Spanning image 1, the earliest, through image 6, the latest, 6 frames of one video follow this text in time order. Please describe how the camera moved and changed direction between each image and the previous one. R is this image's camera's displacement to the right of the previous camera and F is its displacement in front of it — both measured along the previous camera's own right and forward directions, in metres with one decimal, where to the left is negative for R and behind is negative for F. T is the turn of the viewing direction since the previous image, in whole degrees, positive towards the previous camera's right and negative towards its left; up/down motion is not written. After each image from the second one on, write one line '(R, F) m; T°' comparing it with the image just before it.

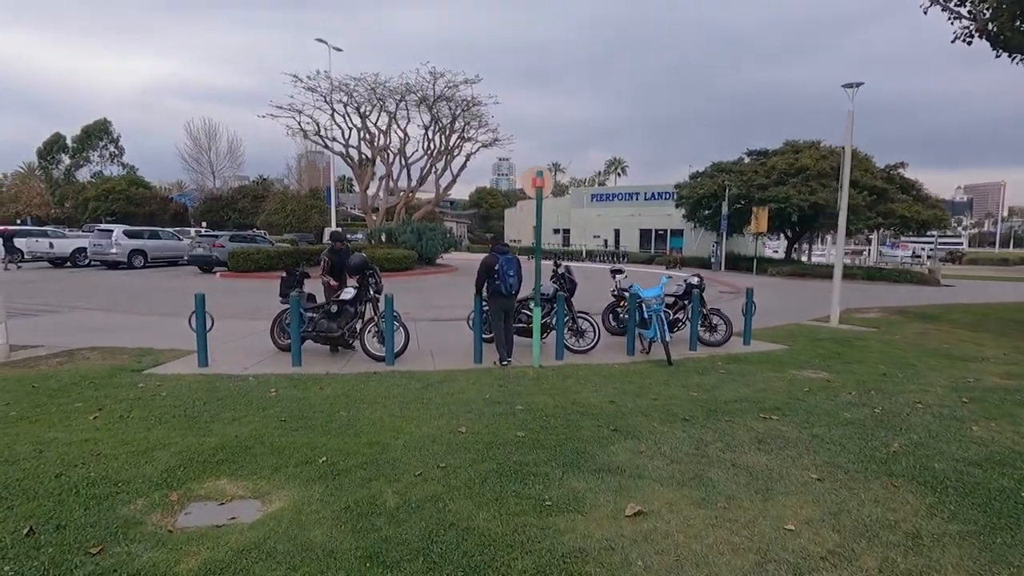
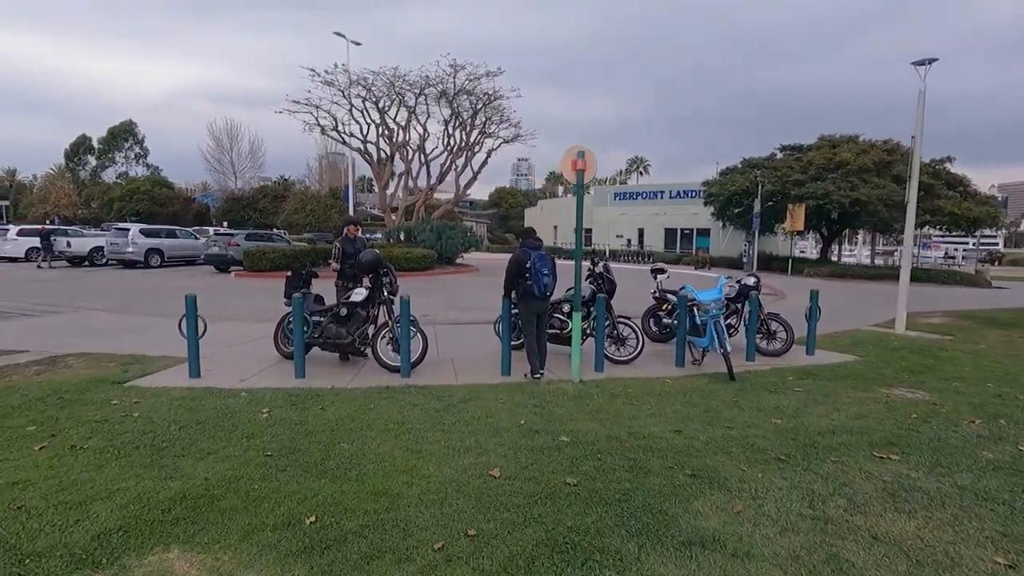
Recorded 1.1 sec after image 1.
(-0.2, +1.0) m; -2°
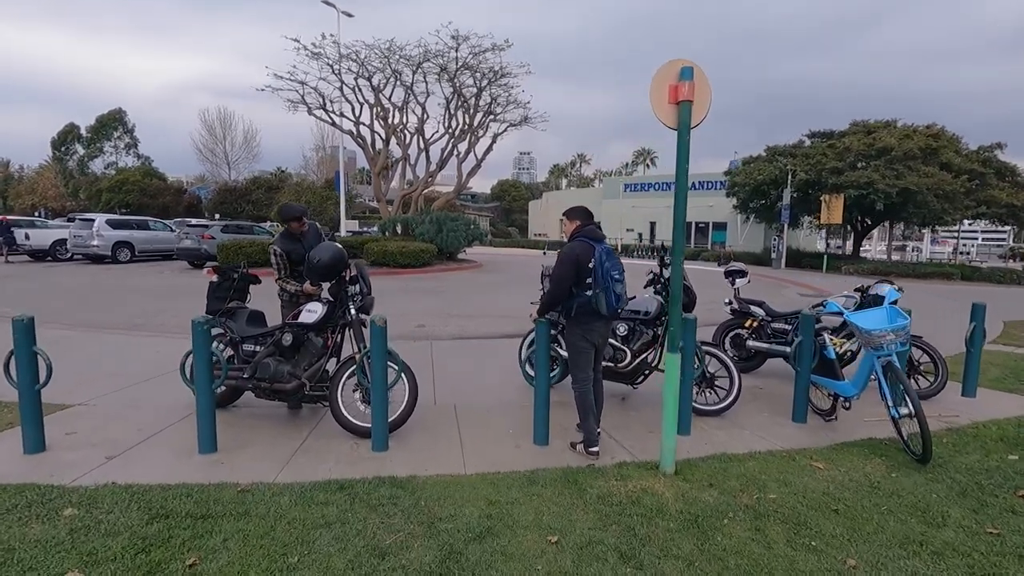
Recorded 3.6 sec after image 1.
(-0.3, +2.6) m; 0°
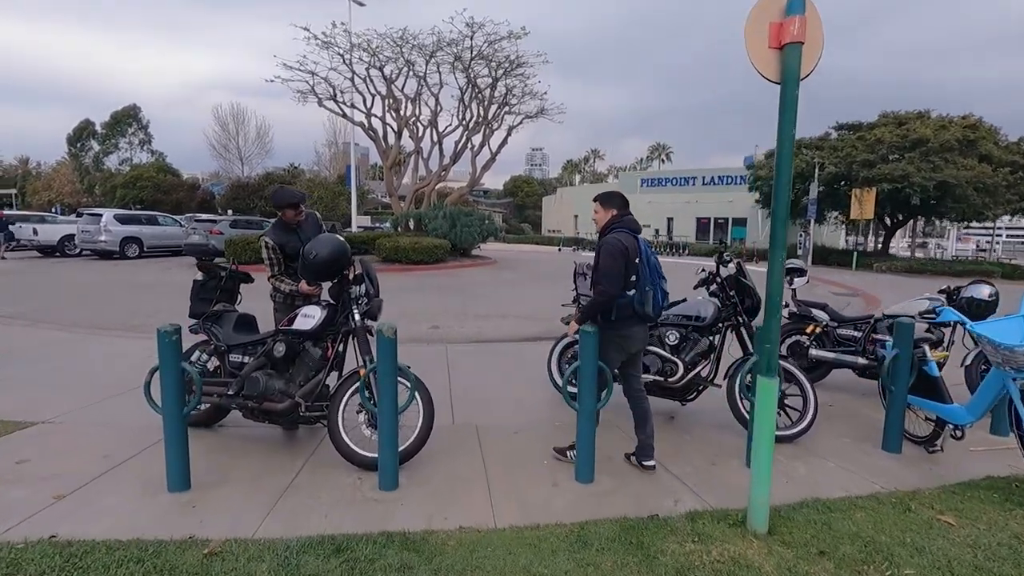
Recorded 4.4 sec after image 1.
(-0.2, +0.8) m; -1°
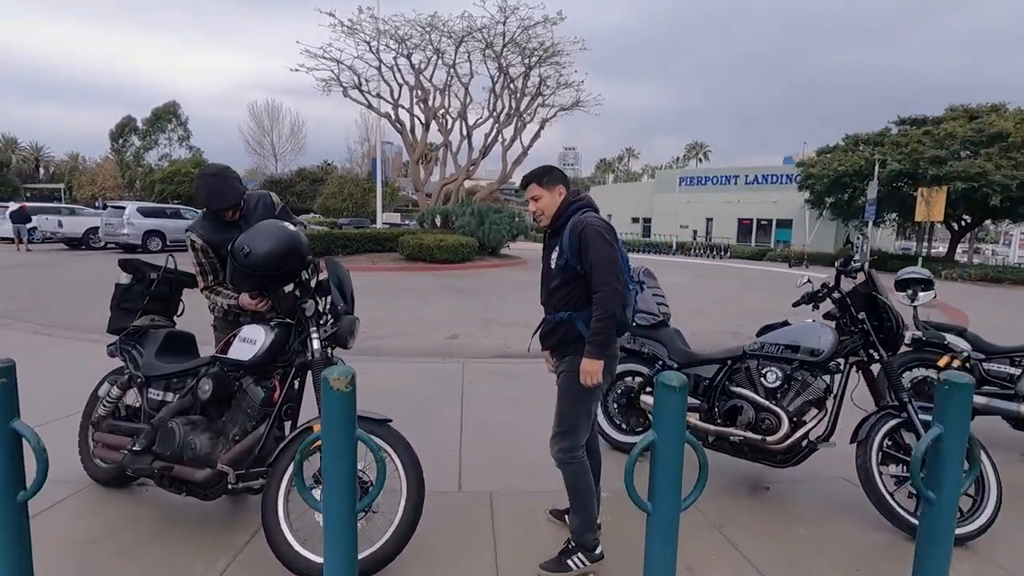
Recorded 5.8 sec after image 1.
(0.0, +1.4) m; -3°
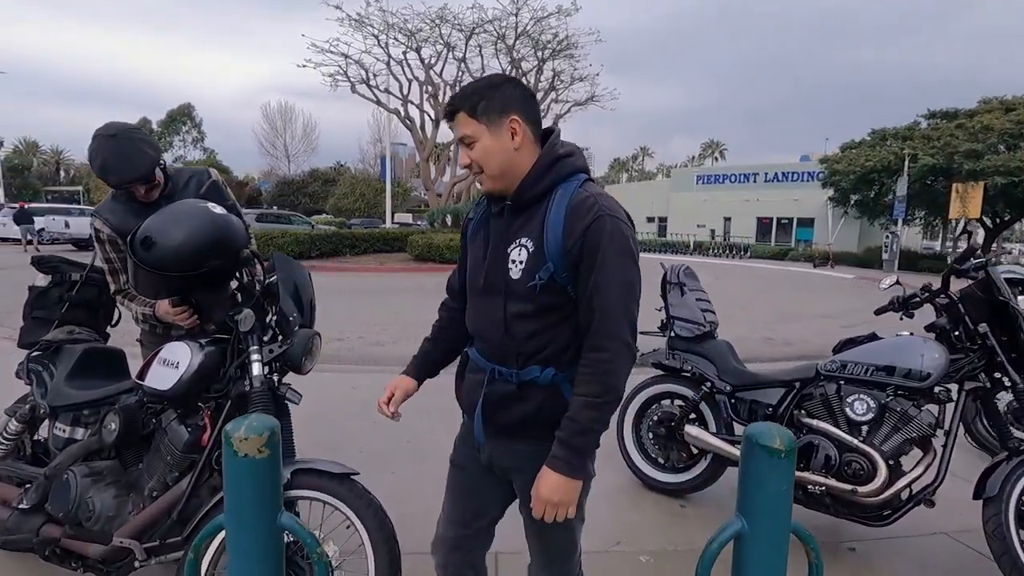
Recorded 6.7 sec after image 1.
(0.0, +0.8) m; -1°
